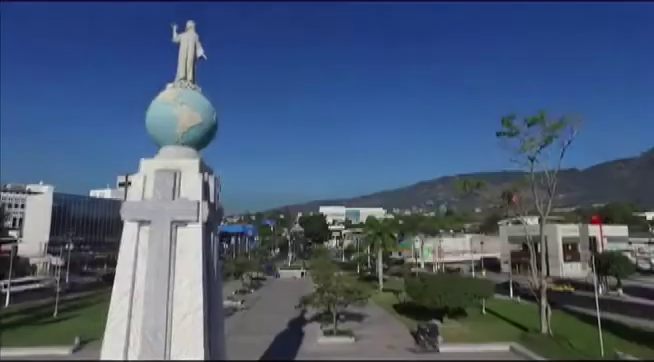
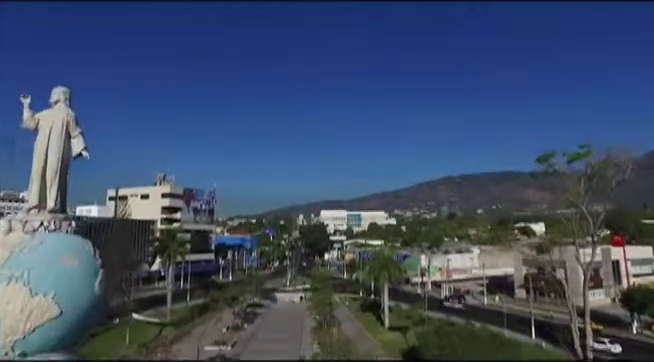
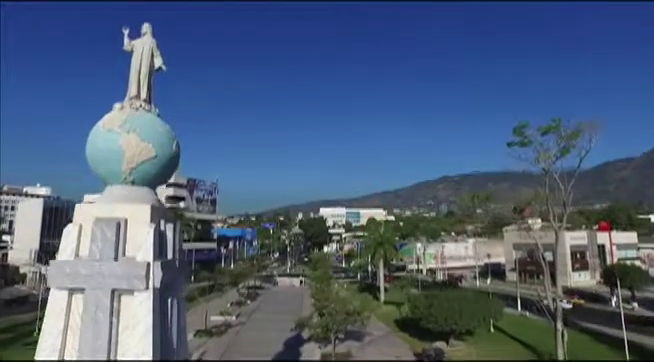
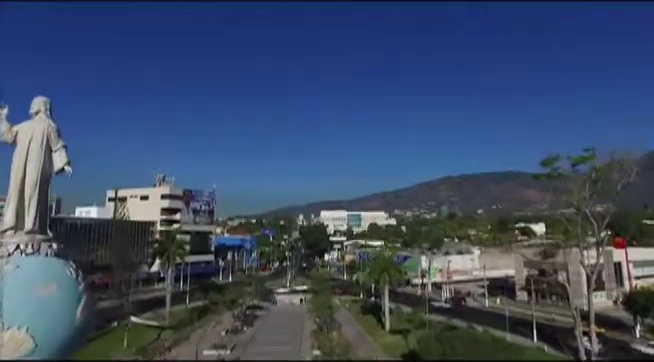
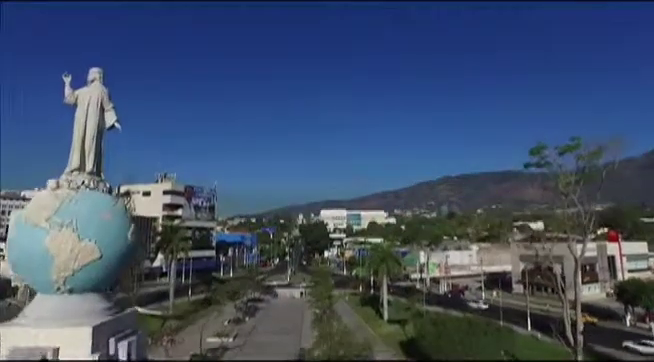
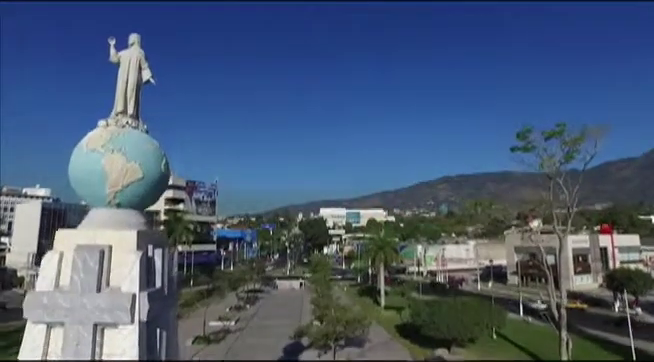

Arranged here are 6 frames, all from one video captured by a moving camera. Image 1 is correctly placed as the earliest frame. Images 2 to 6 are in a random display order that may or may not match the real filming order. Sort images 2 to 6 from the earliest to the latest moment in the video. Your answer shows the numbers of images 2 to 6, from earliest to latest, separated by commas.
3, 6, 5, 2, 4
